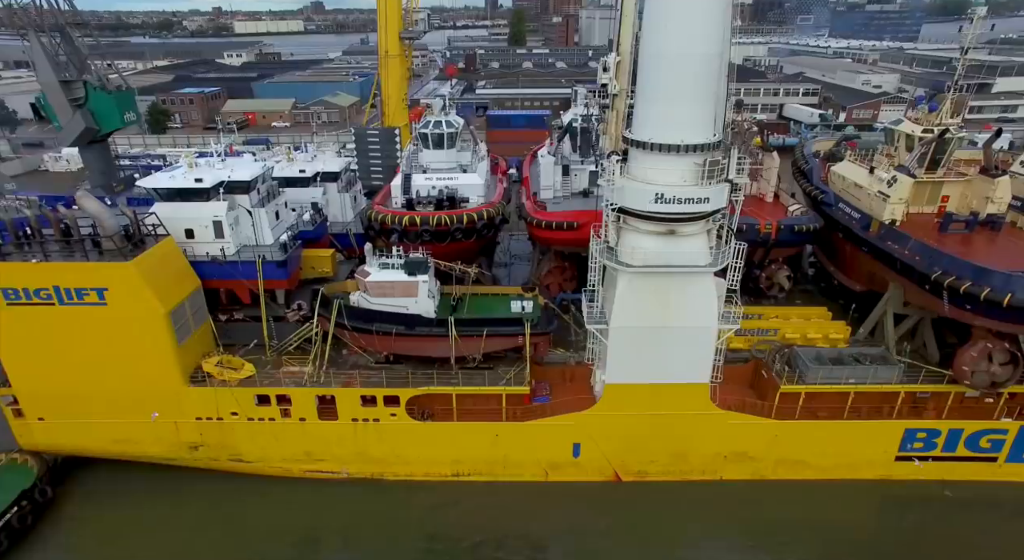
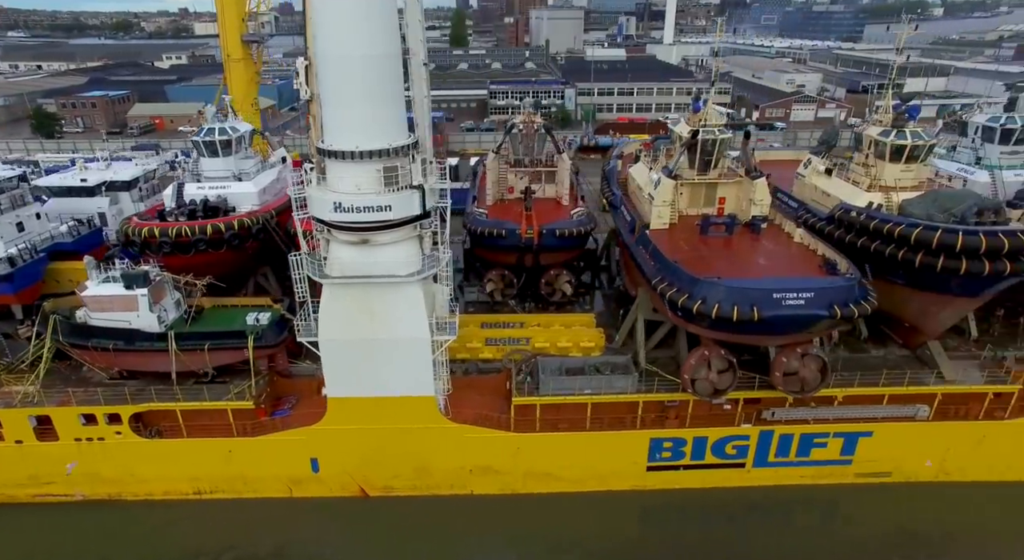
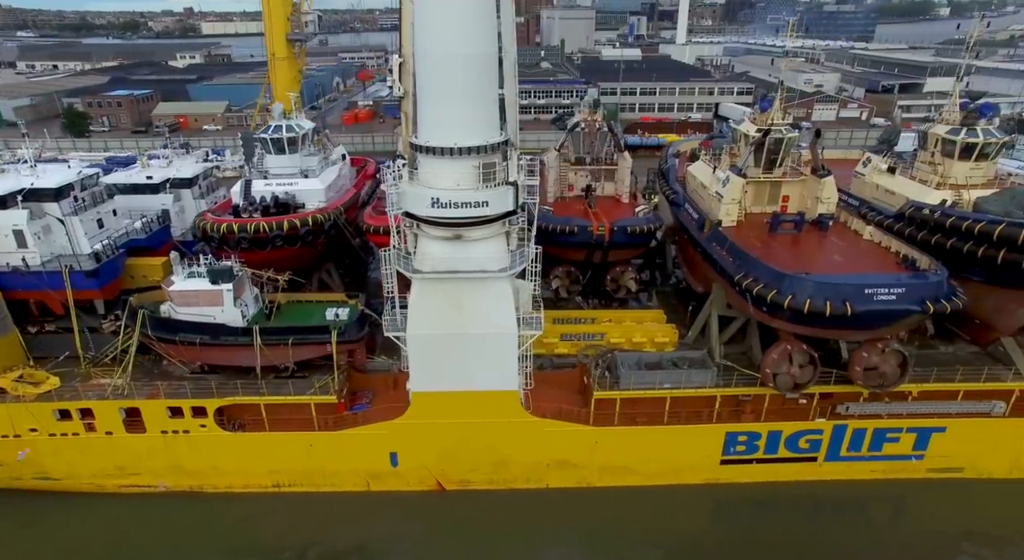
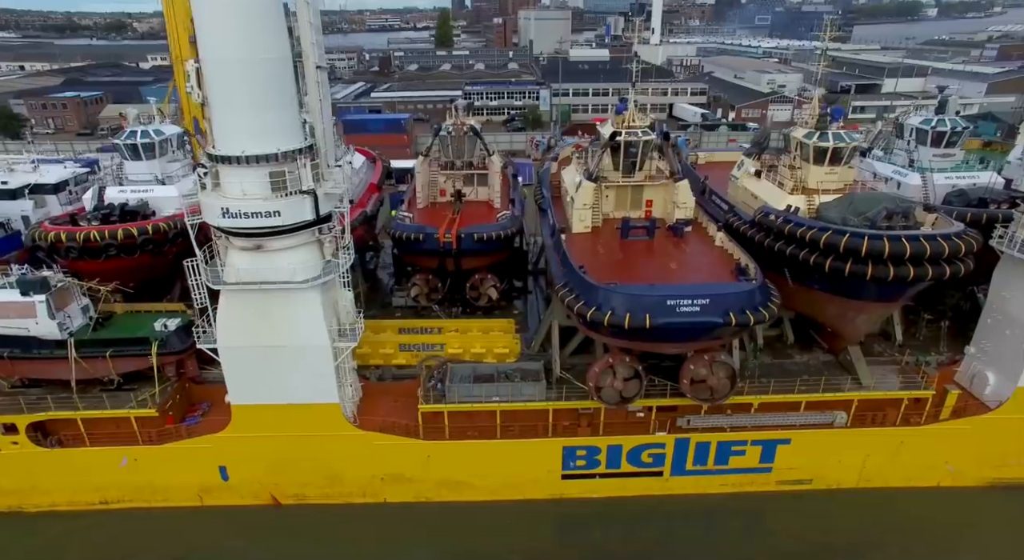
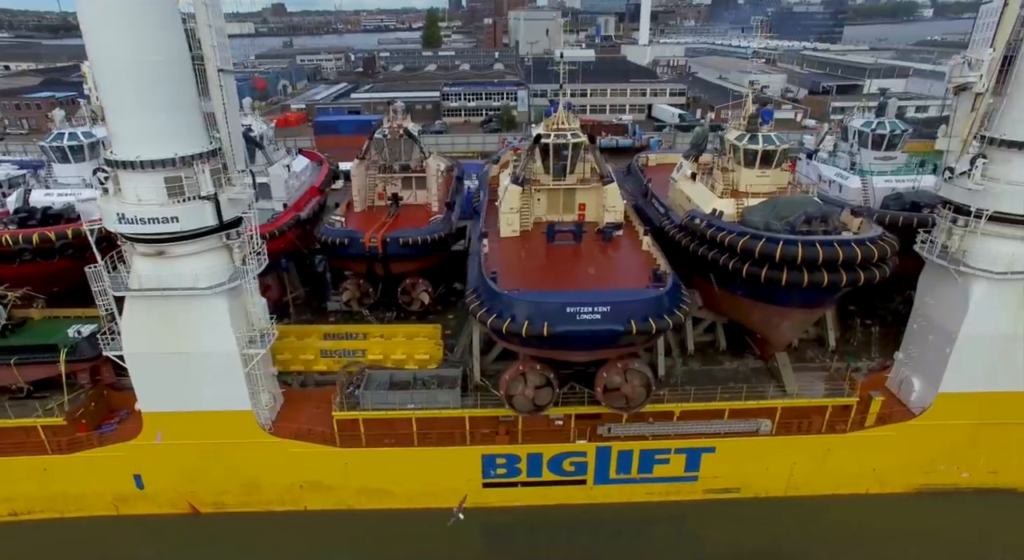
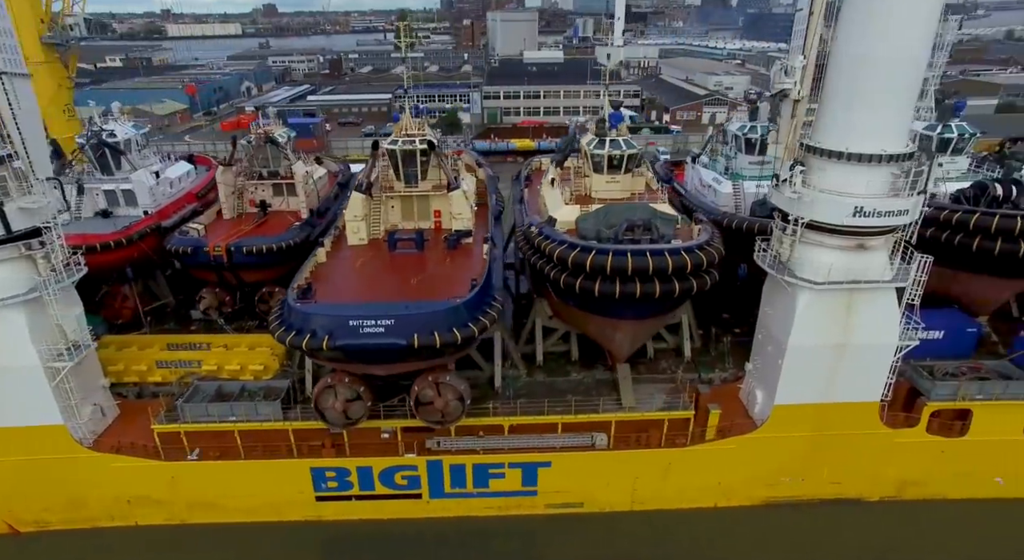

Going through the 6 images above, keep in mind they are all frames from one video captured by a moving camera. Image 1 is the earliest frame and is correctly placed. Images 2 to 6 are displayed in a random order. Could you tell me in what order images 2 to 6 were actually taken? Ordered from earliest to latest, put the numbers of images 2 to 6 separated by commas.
3, 2, 4, 5, 6
